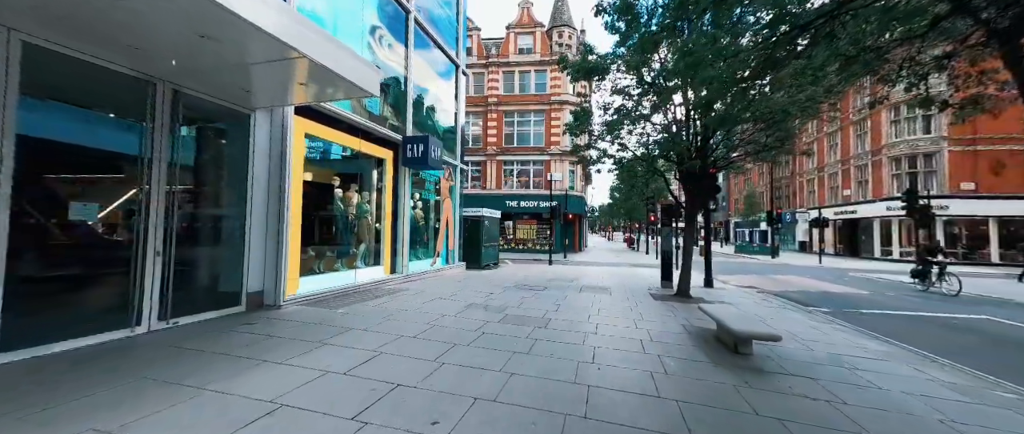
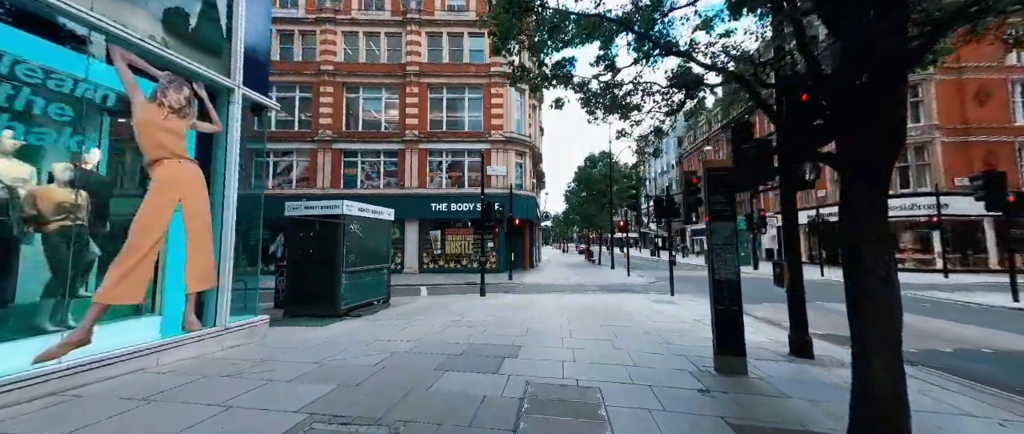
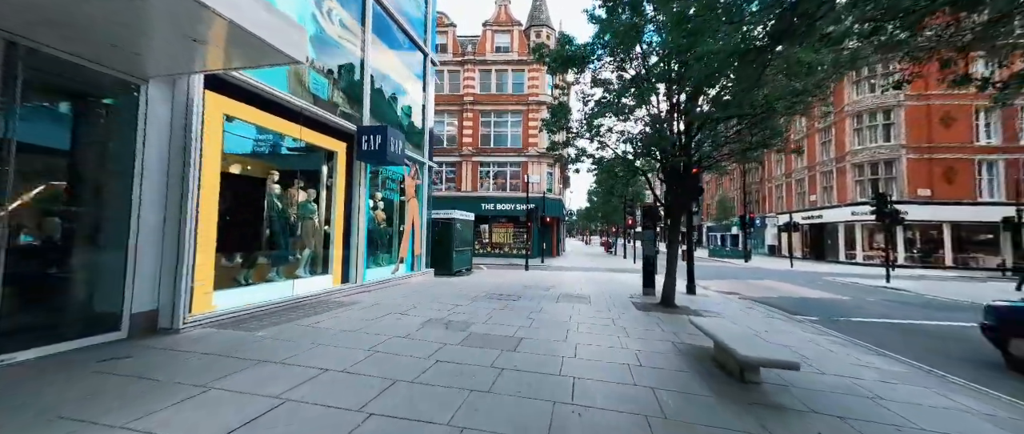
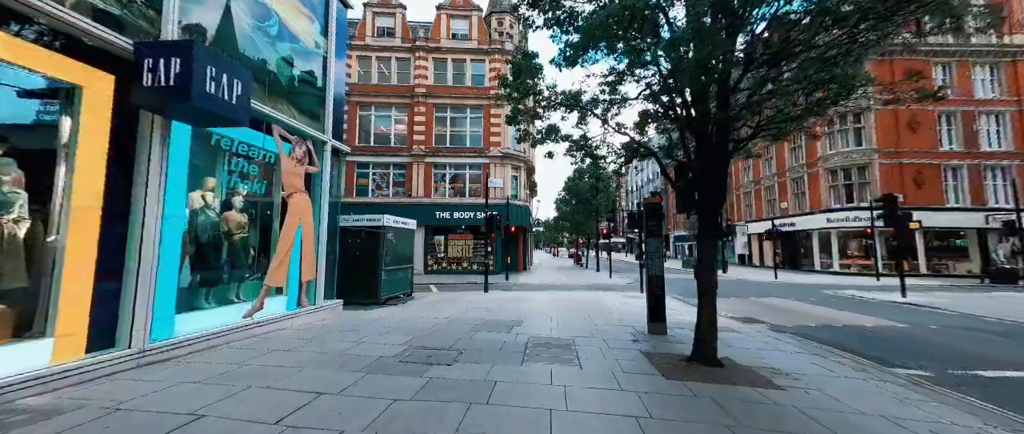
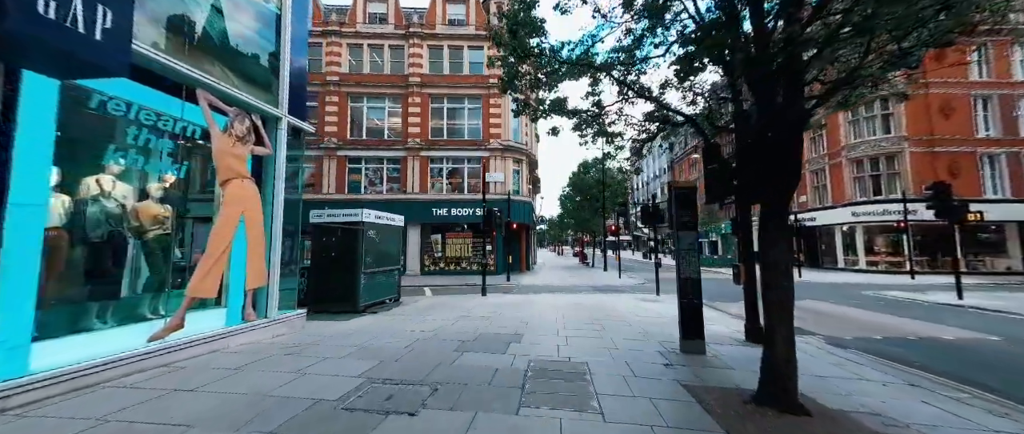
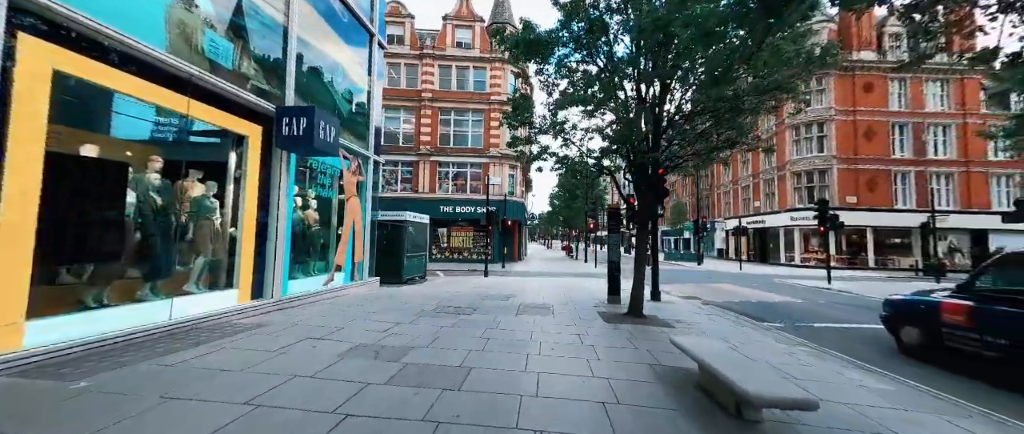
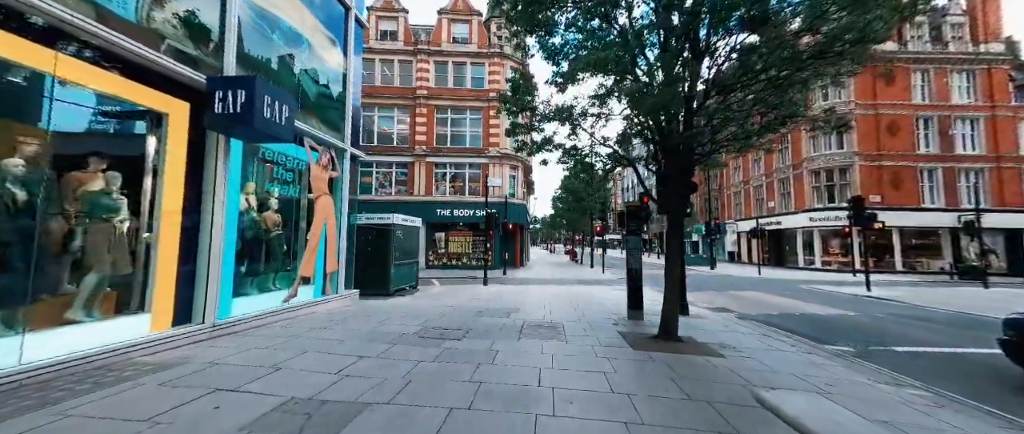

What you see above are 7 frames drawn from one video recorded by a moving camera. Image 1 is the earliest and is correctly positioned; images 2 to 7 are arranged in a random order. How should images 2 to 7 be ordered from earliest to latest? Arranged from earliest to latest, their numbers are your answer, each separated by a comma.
3, 6, 7, 4, 5, 2
